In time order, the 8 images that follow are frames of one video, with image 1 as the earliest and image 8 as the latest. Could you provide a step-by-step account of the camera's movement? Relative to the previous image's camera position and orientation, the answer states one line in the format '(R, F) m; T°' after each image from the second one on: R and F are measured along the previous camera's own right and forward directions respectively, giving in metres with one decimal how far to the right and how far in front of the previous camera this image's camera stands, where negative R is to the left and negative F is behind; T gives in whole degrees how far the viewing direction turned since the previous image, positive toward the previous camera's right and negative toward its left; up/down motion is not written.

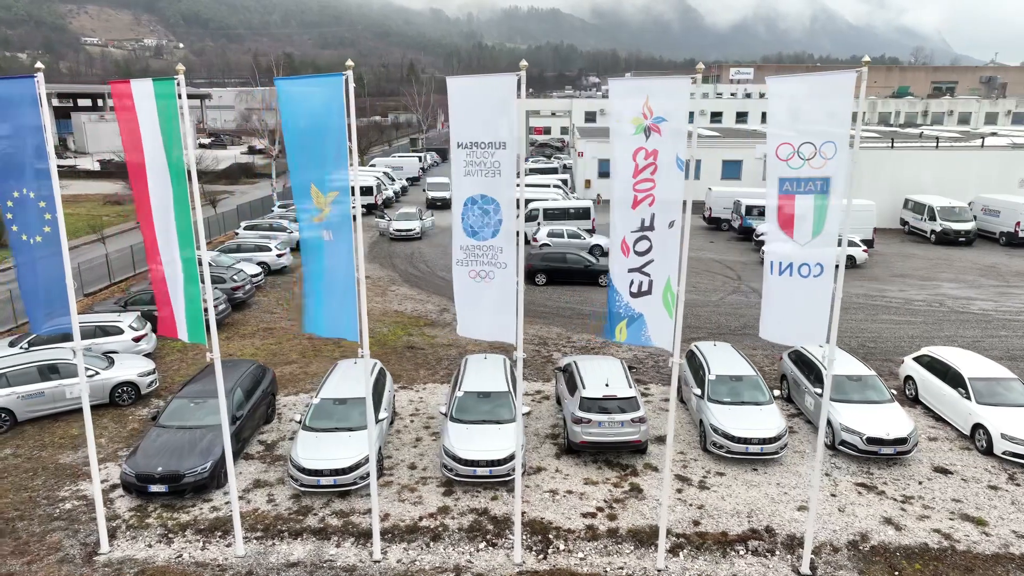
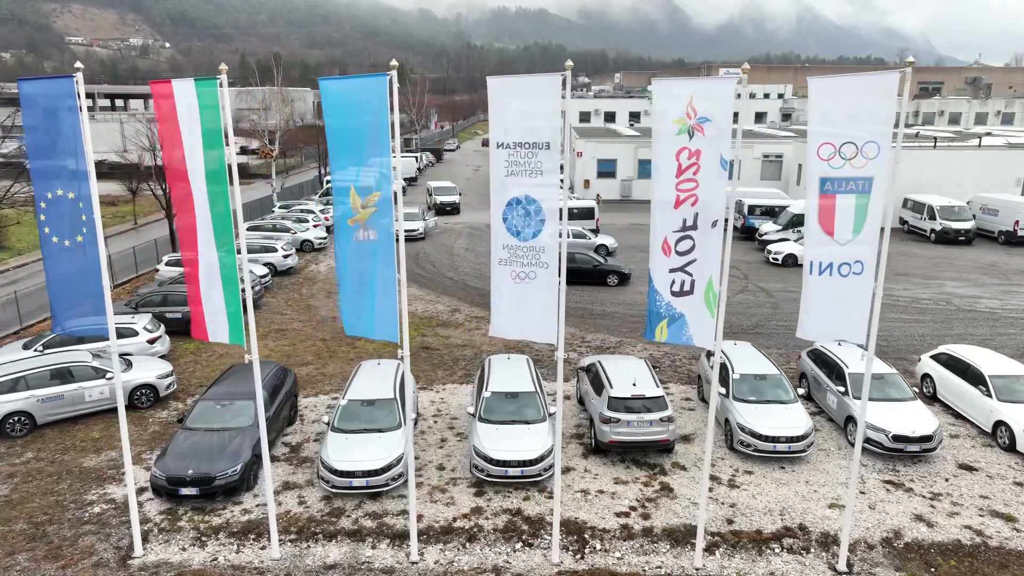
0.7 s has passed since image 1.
(-0.7, 0.0) m; +1°
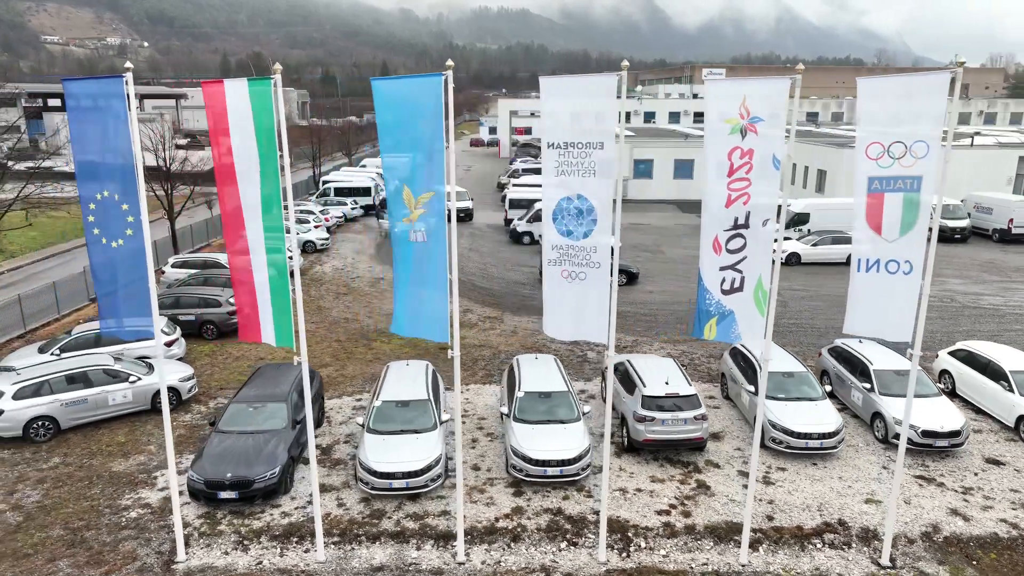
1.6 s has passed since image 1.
(-0.9, 0.0) m; +1°
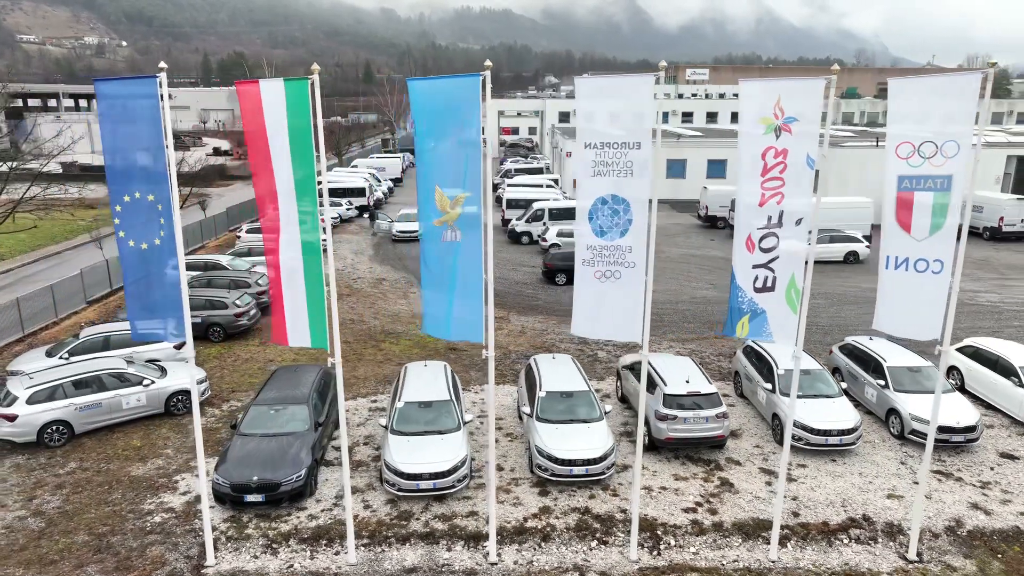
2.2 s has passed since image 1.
(-0.7, 0.0) m; +1°
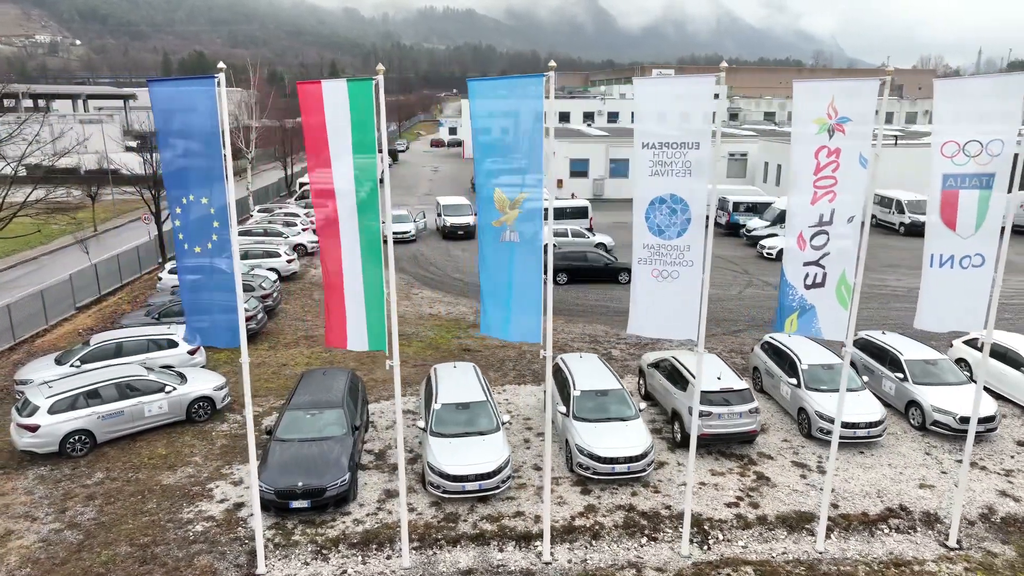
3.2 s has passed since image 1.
(-1.2, 0.0) m; +2°
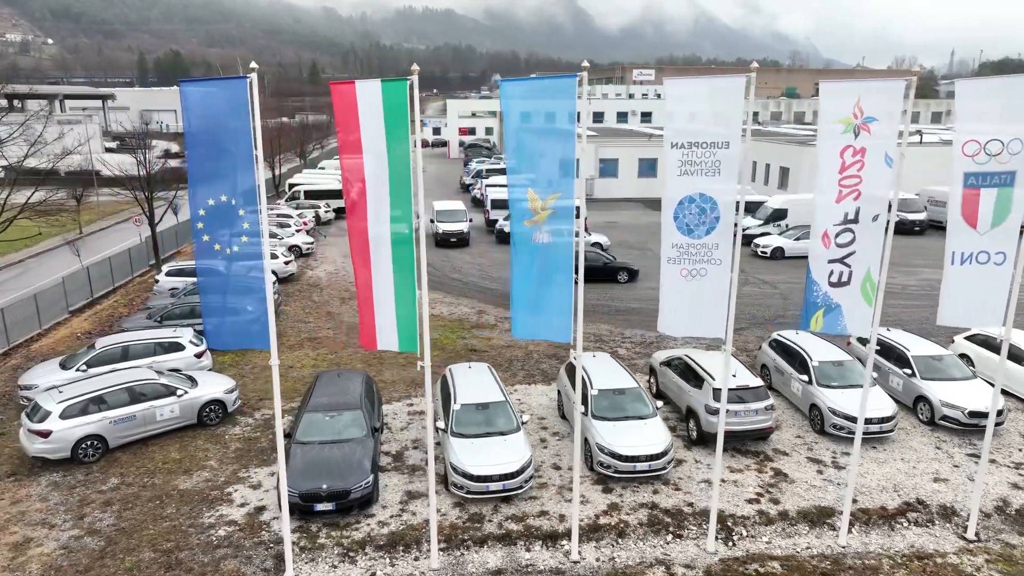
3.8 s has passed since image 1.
(-0.6, 0.0) m; +1°
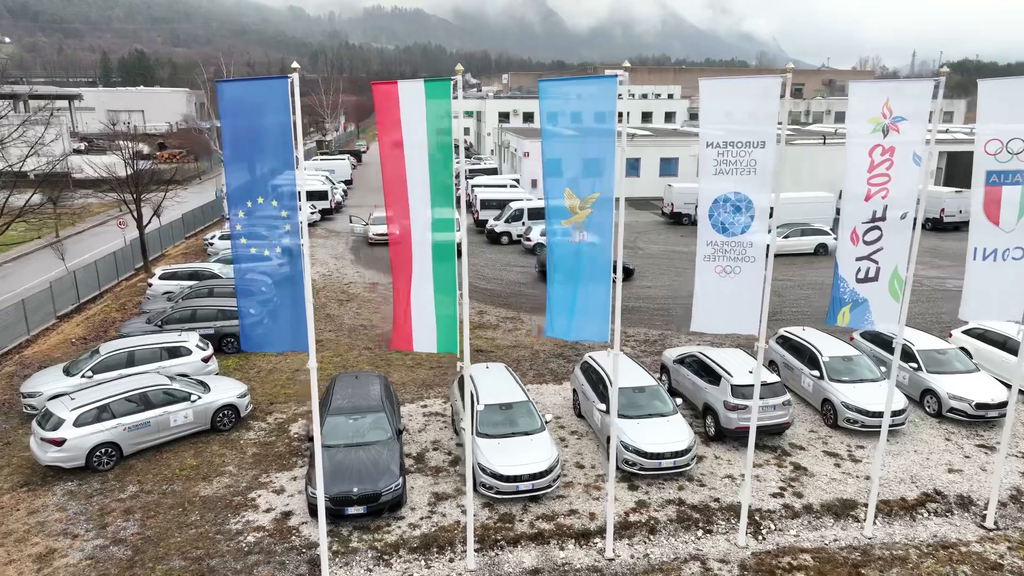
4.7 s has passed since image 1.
(-0.8, 0.0) m; +2°
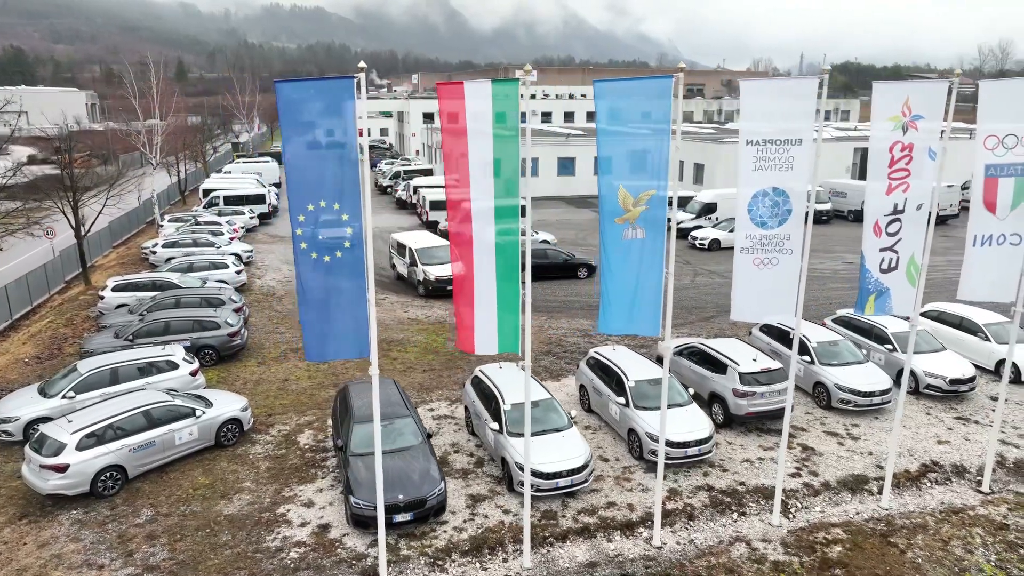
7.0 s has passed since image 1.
(-1.8, 0.0) m; +7°
